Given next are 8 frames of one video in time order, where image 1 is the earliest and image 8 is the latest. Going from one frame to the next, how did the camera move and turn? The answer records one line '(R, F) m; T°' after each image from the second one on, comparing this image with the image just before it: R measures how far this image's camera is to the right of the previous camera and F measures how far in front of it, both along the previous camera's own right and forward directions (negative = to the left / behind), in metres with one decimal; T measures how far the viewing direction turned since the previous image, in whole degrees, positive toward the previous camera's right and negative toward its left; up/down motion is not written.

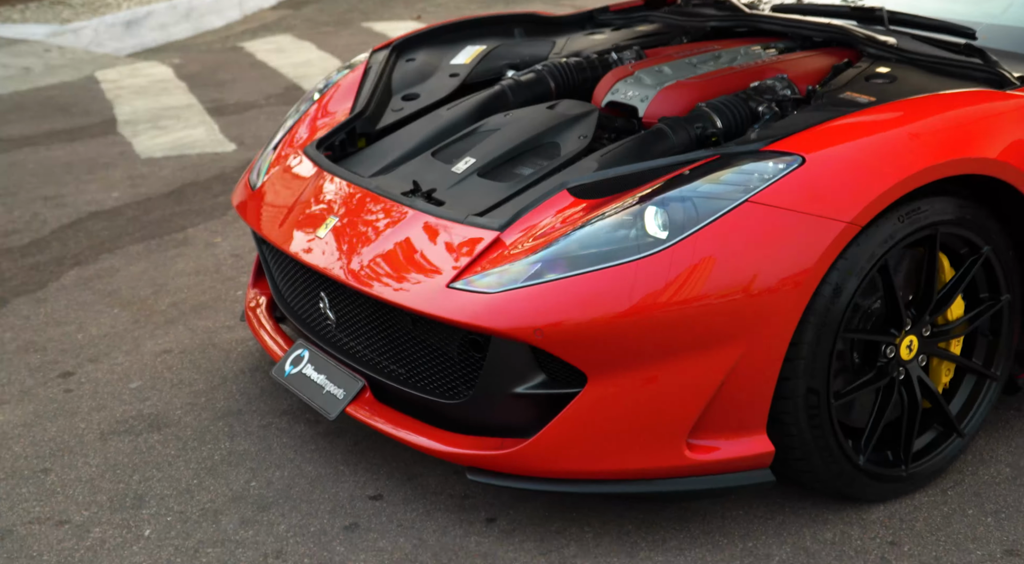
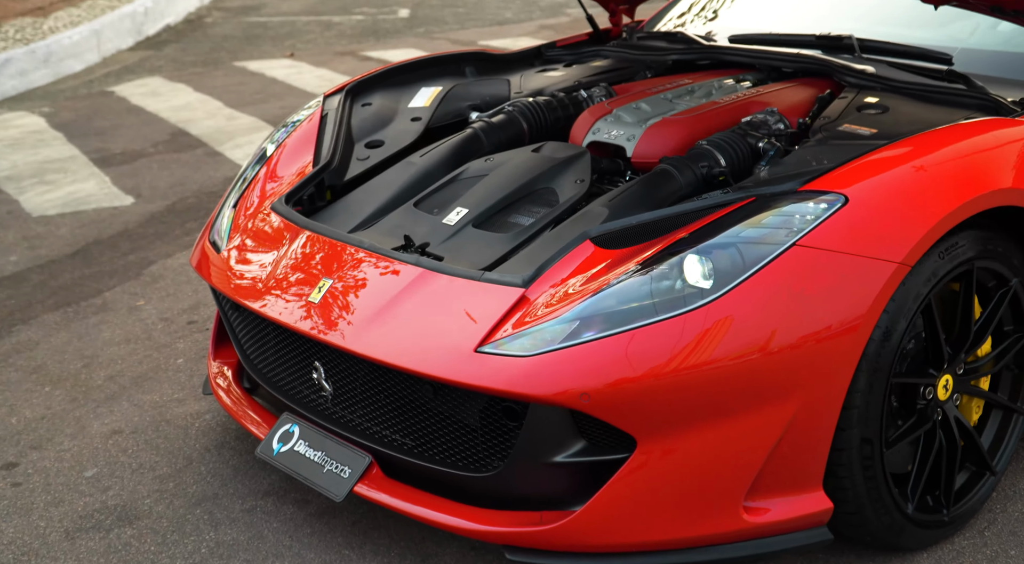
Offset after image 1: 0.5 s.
(-0.2, +0.1) m; +6°
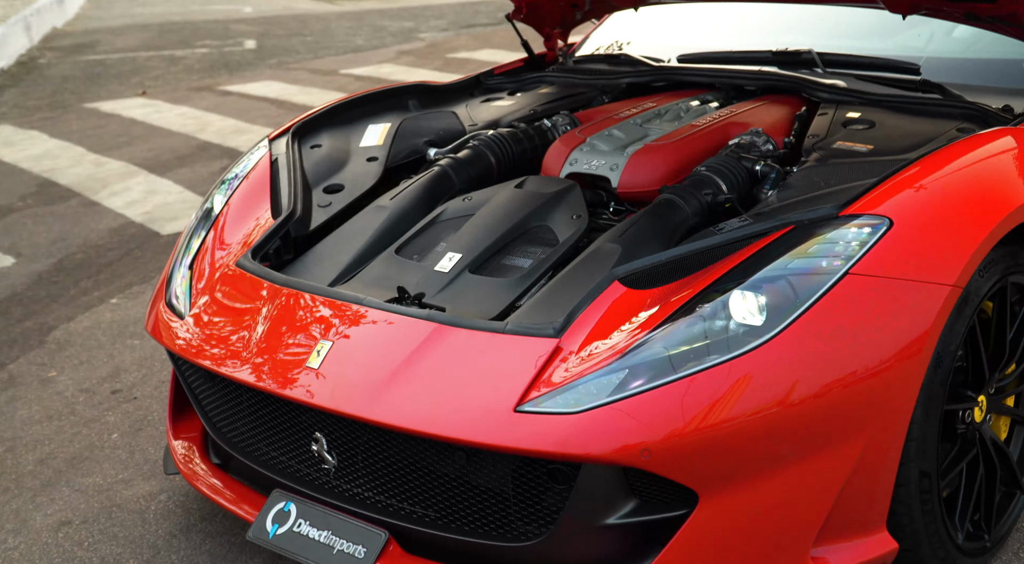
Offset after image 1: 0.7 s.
(-0.2, +0.1) m; +6°
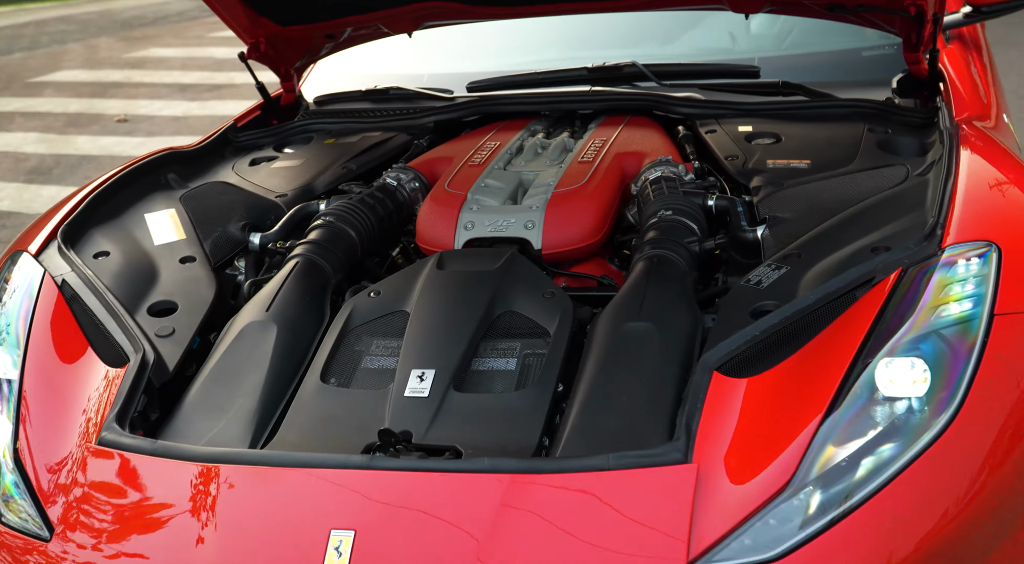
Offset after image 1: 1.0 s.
(-0.5, +0.5) m; +22°
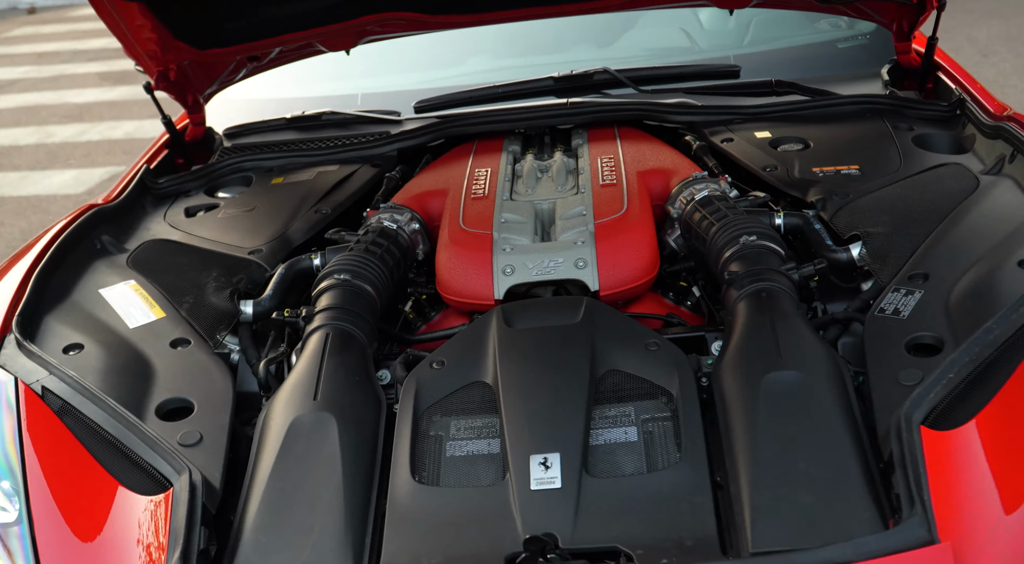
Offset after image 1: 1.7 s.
(-0.3, +0.2) m; +9°
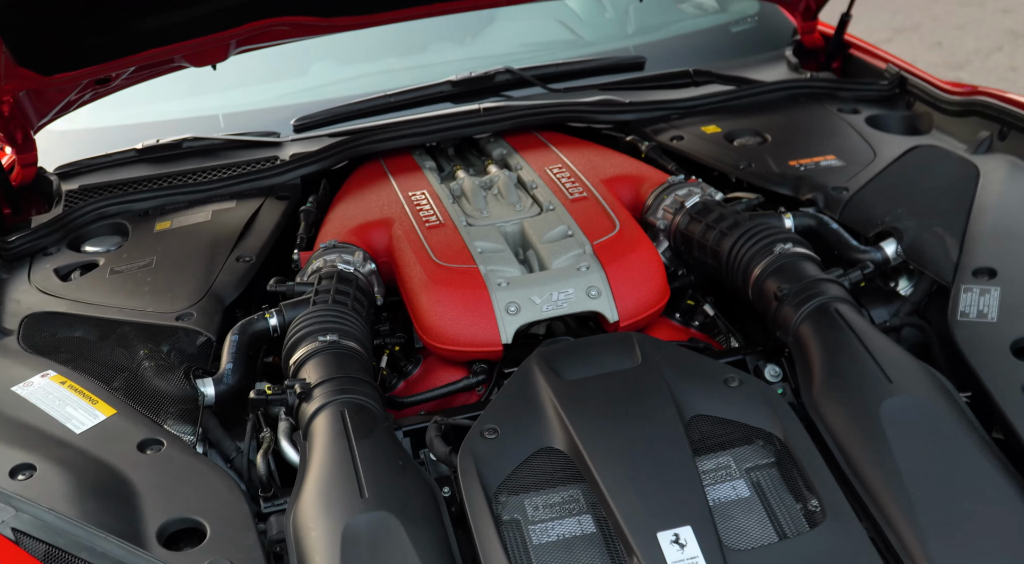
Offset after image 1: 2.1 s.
(-0.3, +0.2) m; +12°
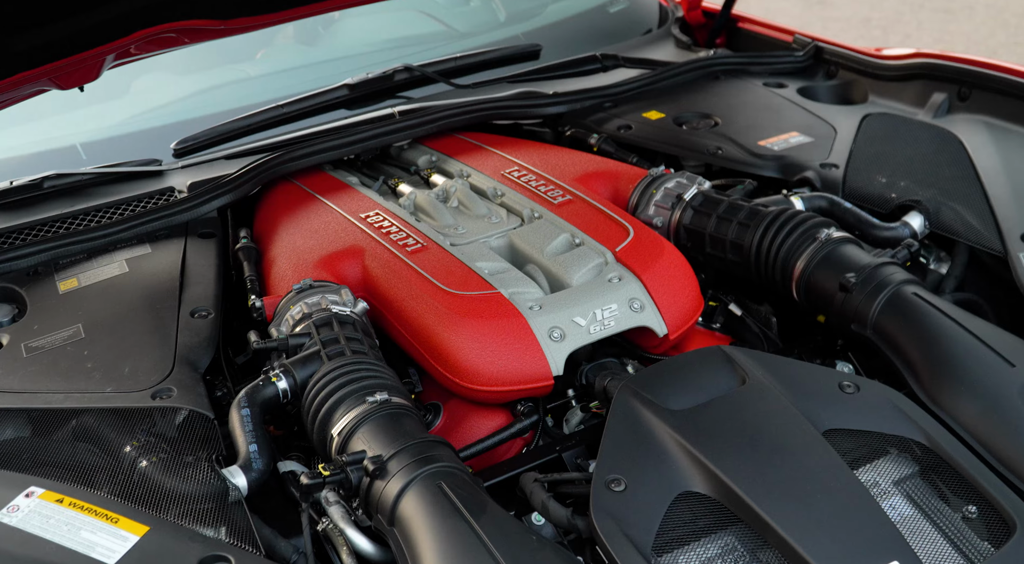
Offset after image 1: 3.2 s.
(-0.3, +0.2) m; +12°
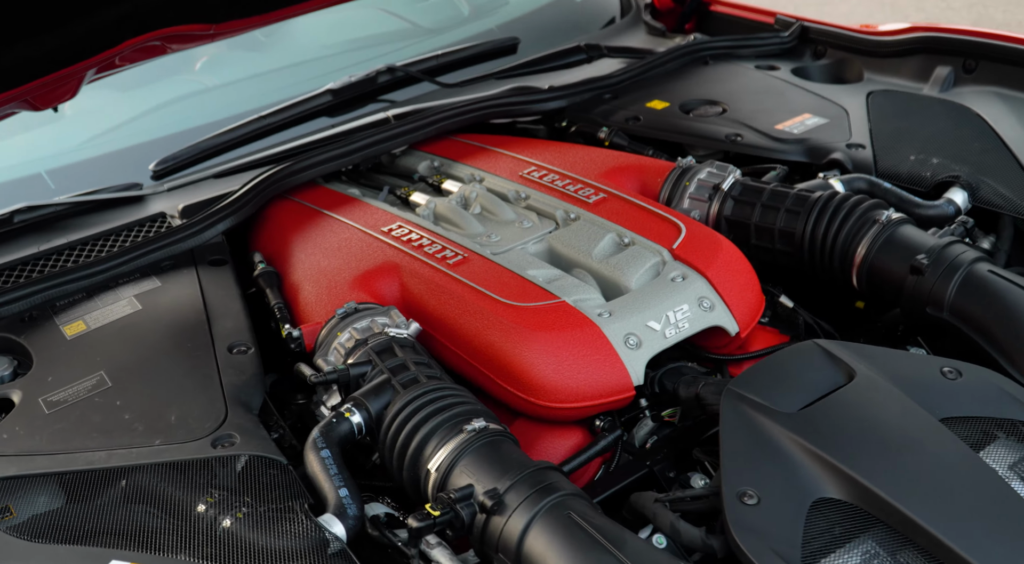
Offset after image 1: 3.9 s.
(-0.2, +0.1) m; +5°
